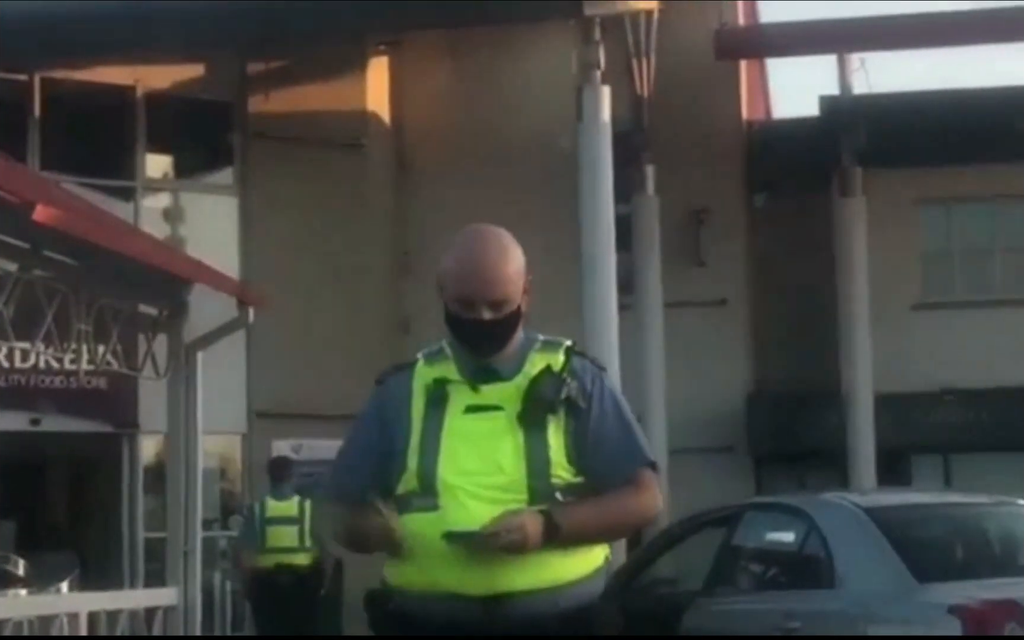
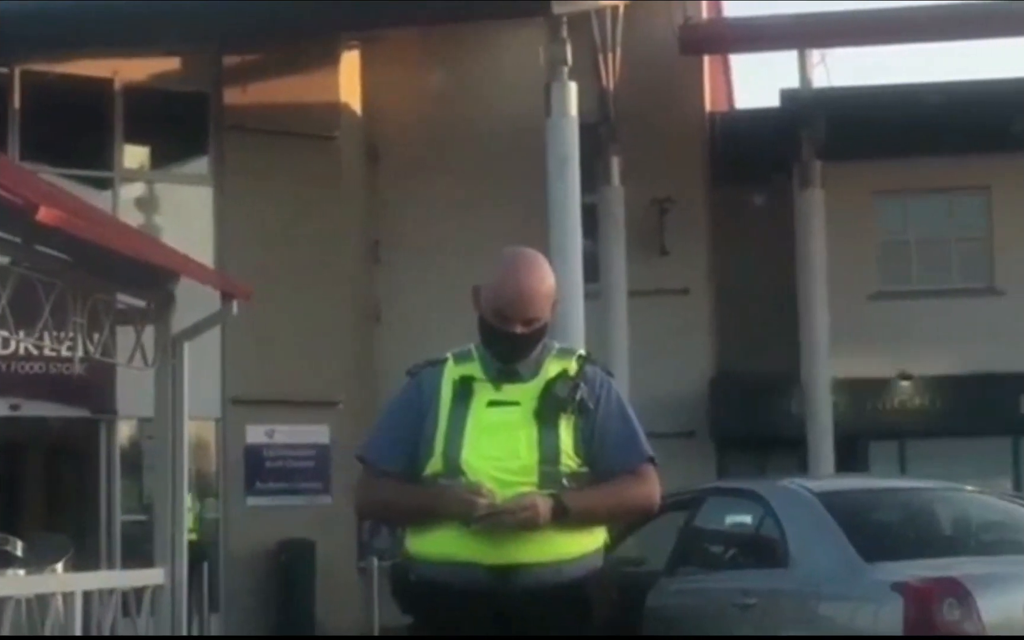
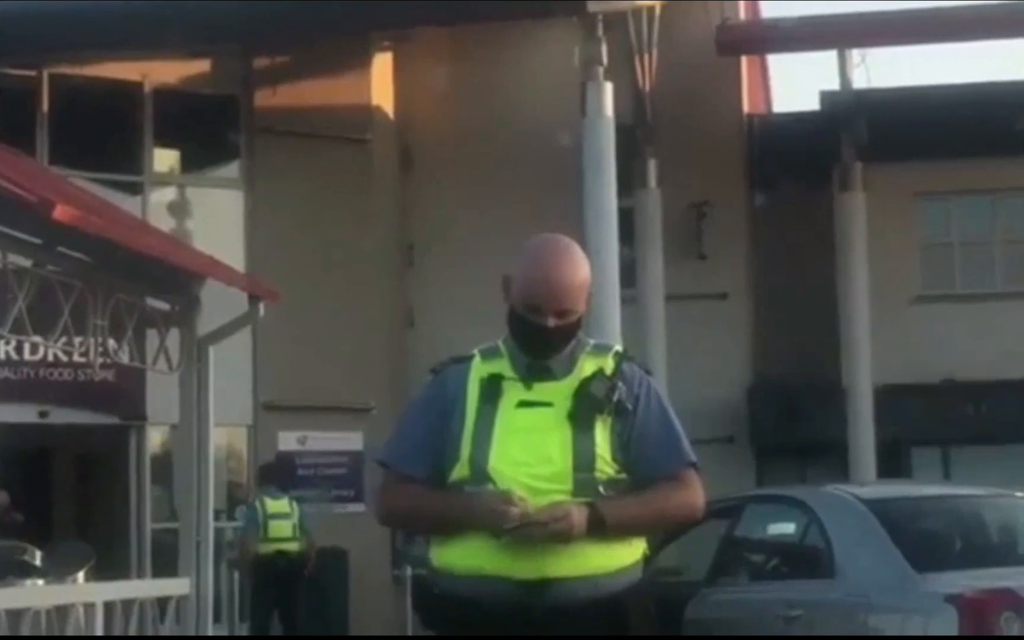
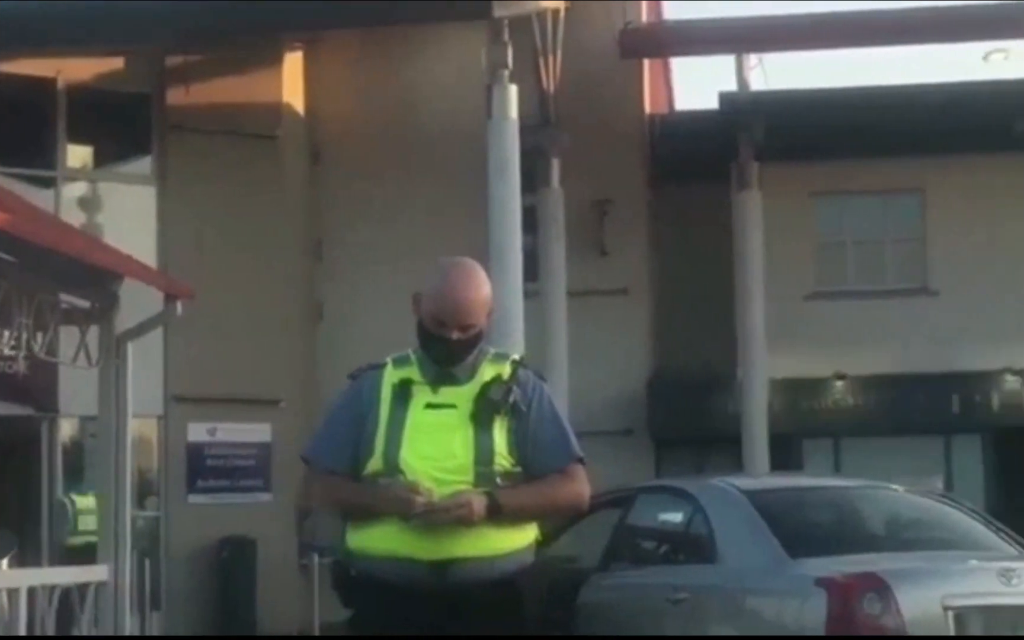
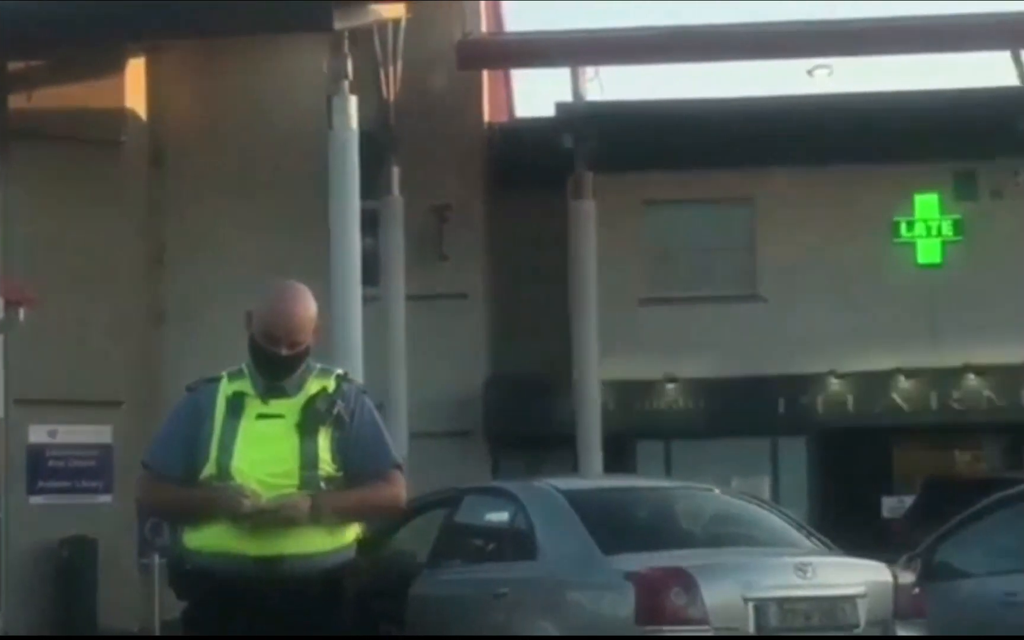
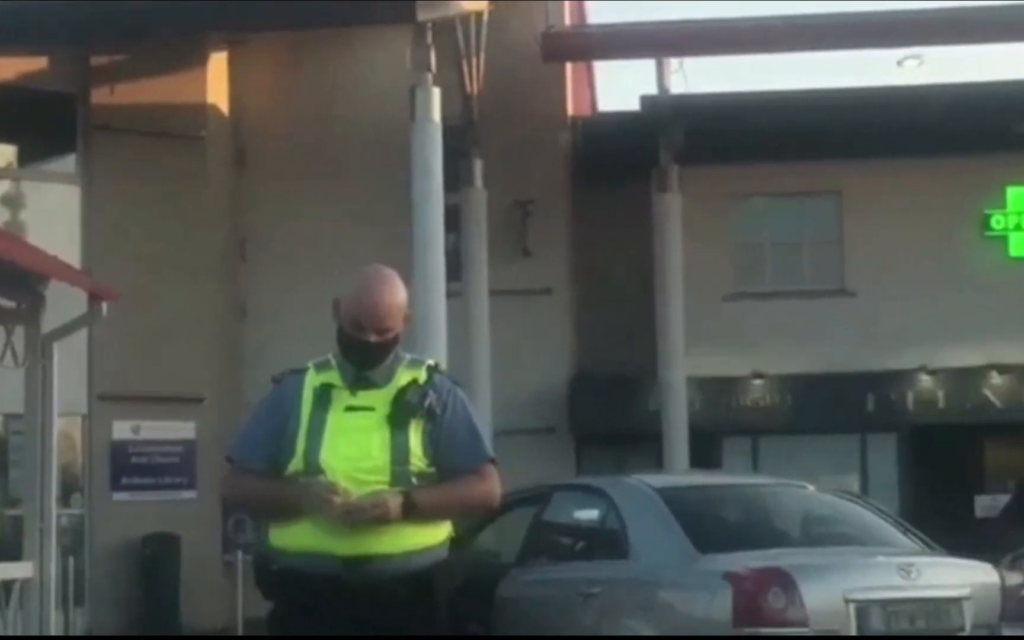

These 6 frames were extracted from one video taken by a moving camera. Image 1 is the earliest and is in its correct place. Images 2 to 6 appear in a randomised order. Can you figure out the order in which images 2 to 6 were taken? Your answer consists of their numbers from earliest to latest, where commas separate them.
3, 2, 4, 6, 5
